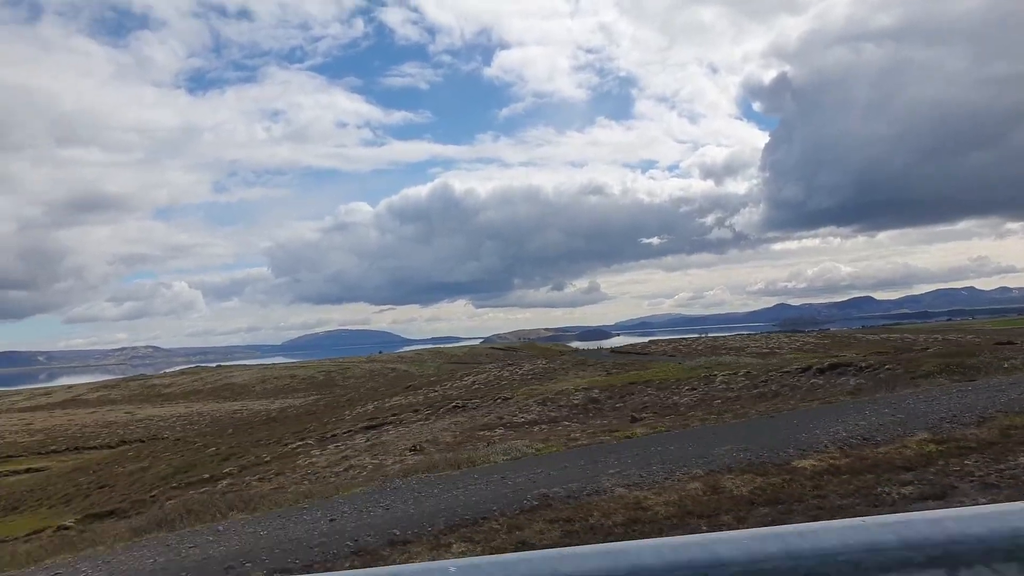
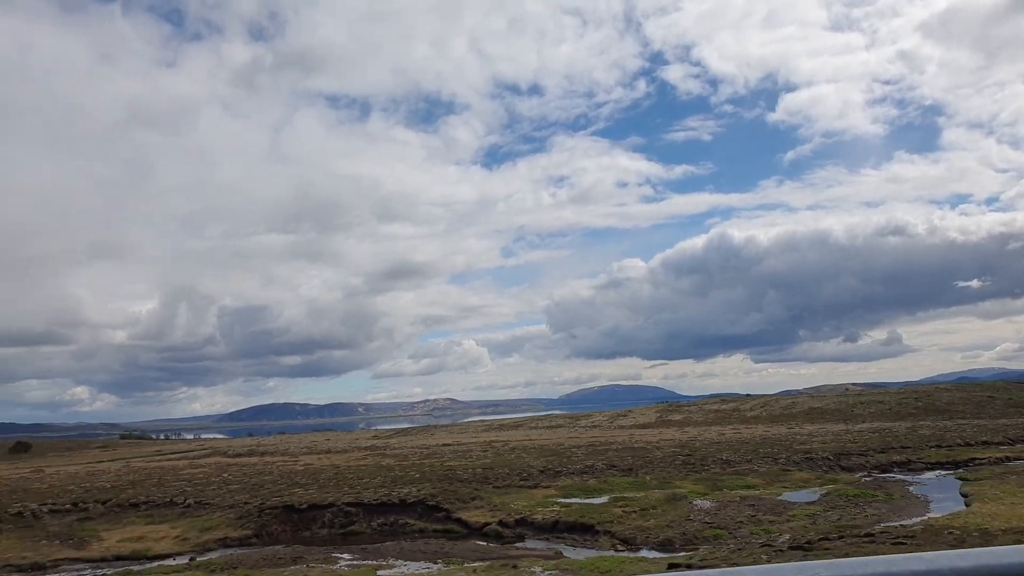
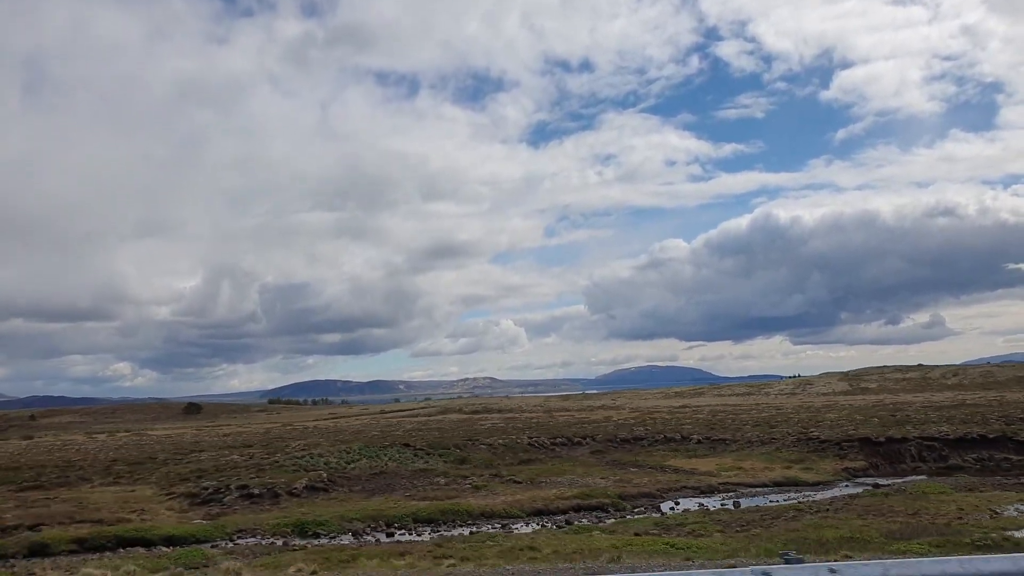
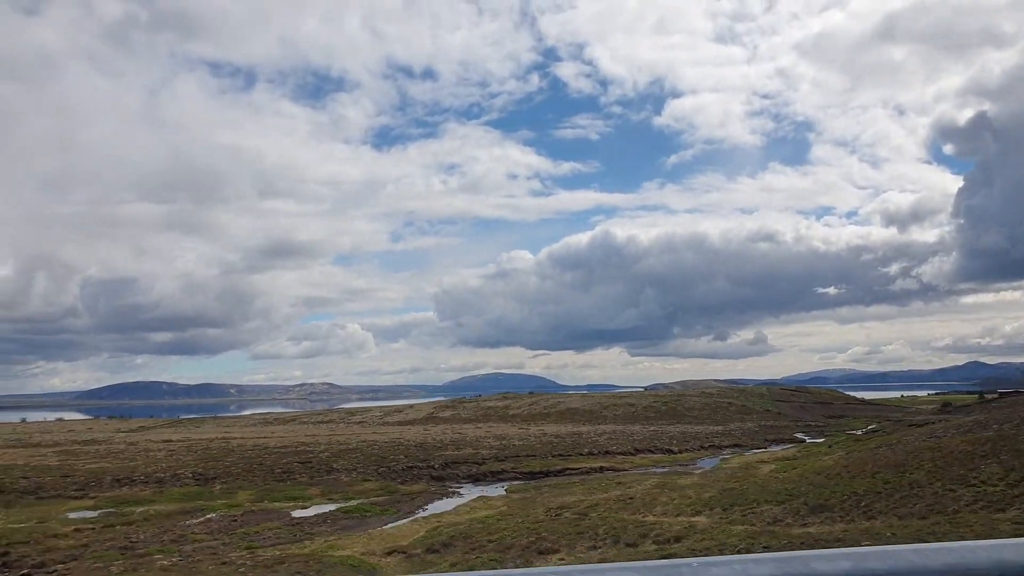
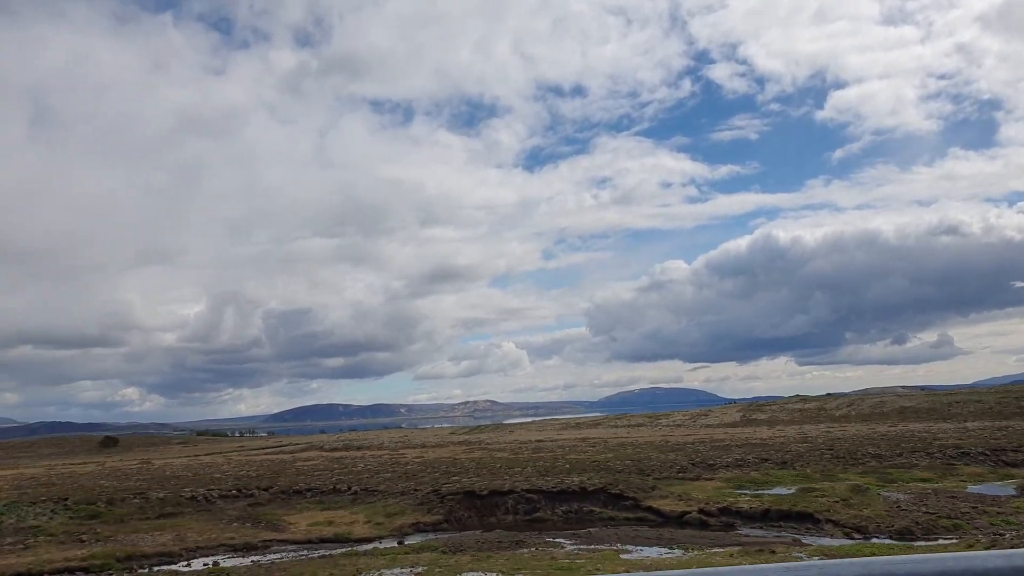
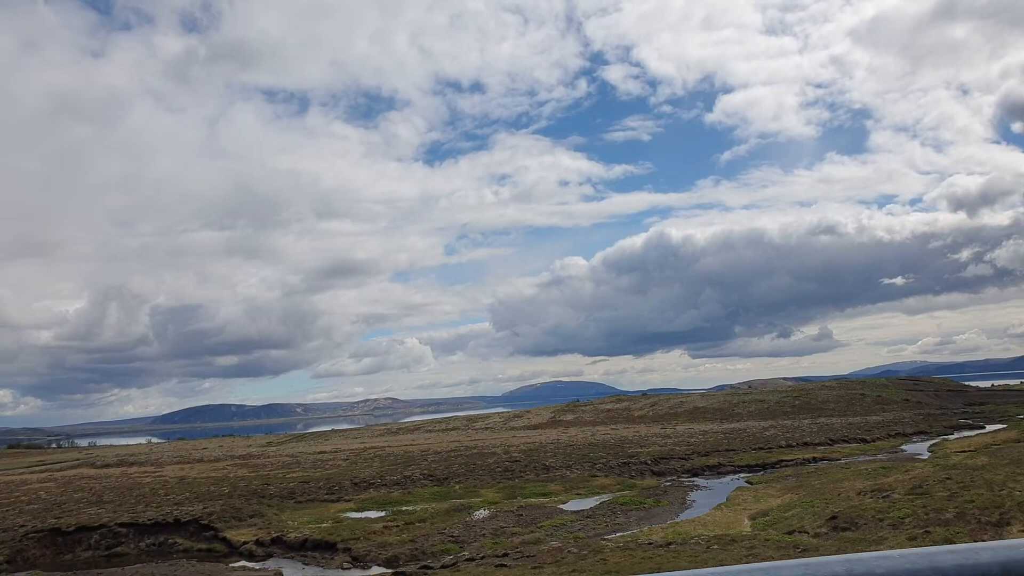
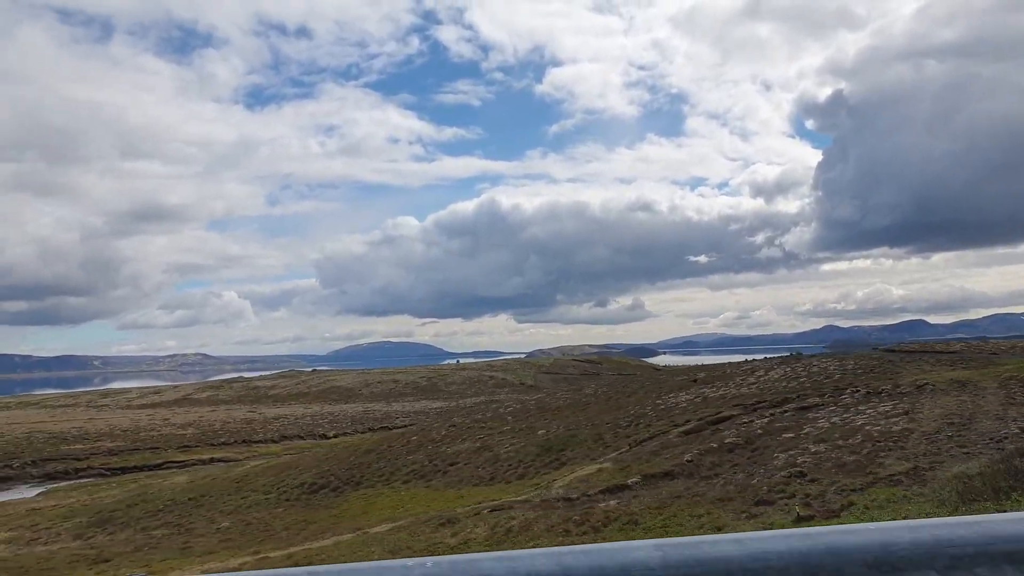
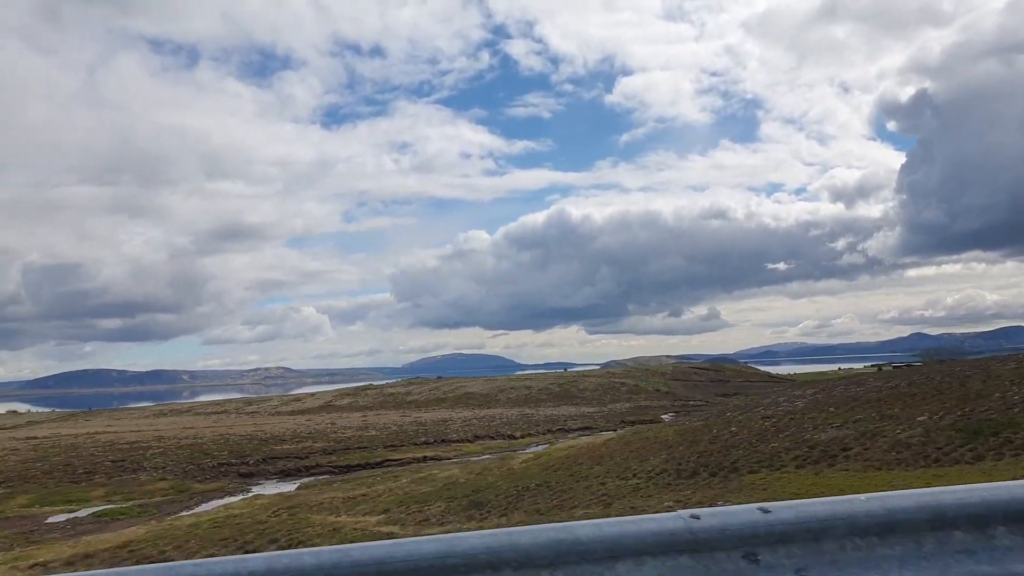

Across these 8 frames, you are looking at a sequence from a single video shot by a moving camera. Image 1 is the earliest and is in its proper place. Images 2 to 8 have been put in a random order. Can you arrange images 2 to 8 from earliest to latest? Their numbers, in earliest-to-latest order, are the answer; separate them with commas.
7, 8, 4, 6, 2, 5, 3
